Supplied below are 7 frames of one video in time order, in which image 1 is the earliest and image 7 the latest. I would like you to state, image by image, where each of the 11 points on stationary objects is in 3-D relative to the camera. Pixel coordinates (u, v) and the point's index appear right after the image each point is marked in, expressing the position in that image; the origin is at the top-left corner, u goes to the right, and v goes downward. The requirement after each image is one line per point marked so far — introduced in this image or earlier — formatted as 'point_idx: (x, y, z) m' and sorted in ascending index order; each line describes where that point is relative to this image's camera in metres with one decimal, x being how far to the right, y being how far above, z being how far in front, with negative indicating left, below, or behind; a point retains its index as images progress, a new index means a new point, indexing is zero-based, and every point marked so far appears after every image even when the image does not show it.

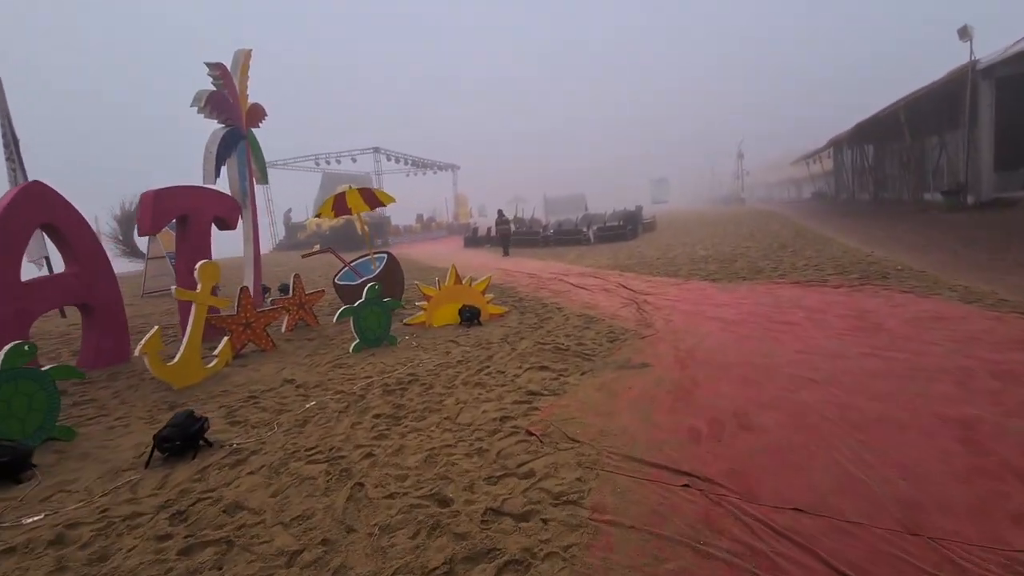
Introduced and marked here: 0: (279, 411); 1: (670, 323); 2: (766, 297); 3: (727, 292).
0: (-2.1, -1.1, +4.5) m
1: (+2.2, -0.5, +7.1) m
2: (+4.1, -0.2, +8.2) m
3: (+3.9, -0.1, +9.0) m
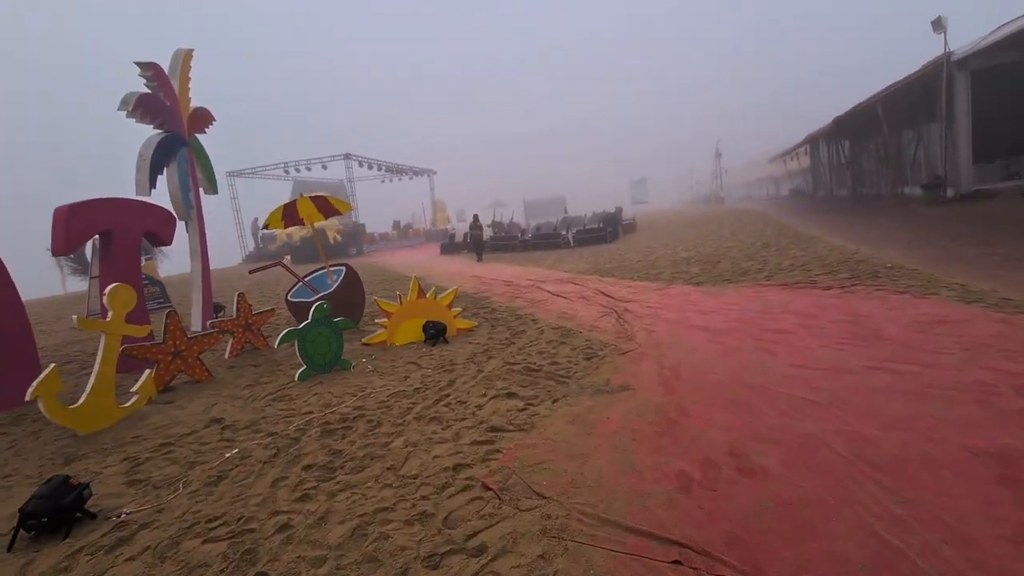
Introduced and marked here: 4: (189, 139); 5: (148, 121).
0: (-2.4, -1.3, +3.8) m
1: (+1.8, -0.6, +6.5) m
2: (+3.7, -0.2, +7.7) m
3: (+3.4, -0.1, +8.5) m
4: (-5.8, +2.7, +9.0) m
5: (-5.8, +2.7, +8.0) m
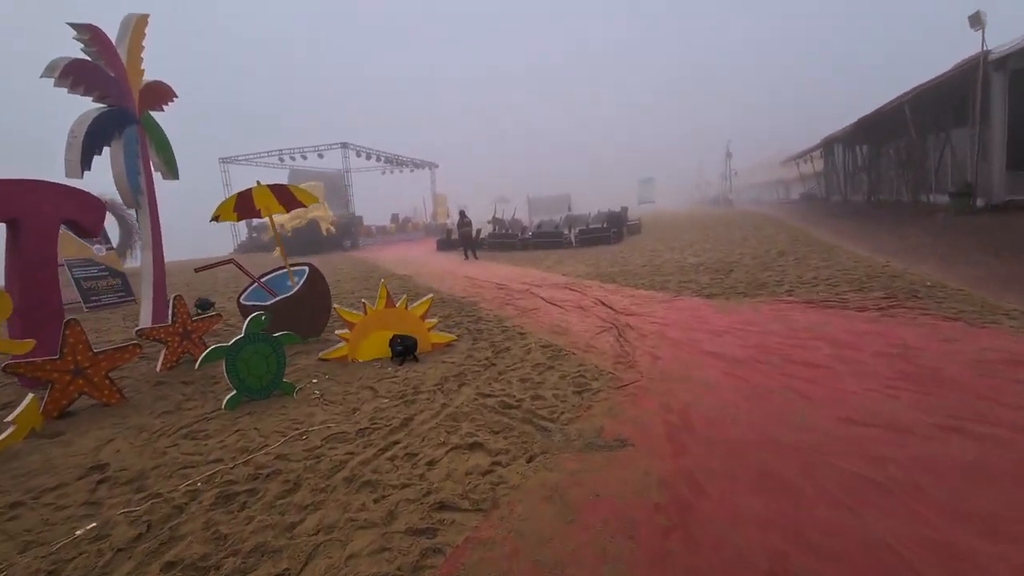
0: (-2.7, -1.4, +2.8) m
1: (+1.6, -0.8, +5.5) m
2: (+3.5, -0.5, +6.6) m
3: (+3.2, -0.4, +7.5) m
4: (-5.9, +2.7, +7.9) m
5: (-5.9, +2.7, +7.0) m
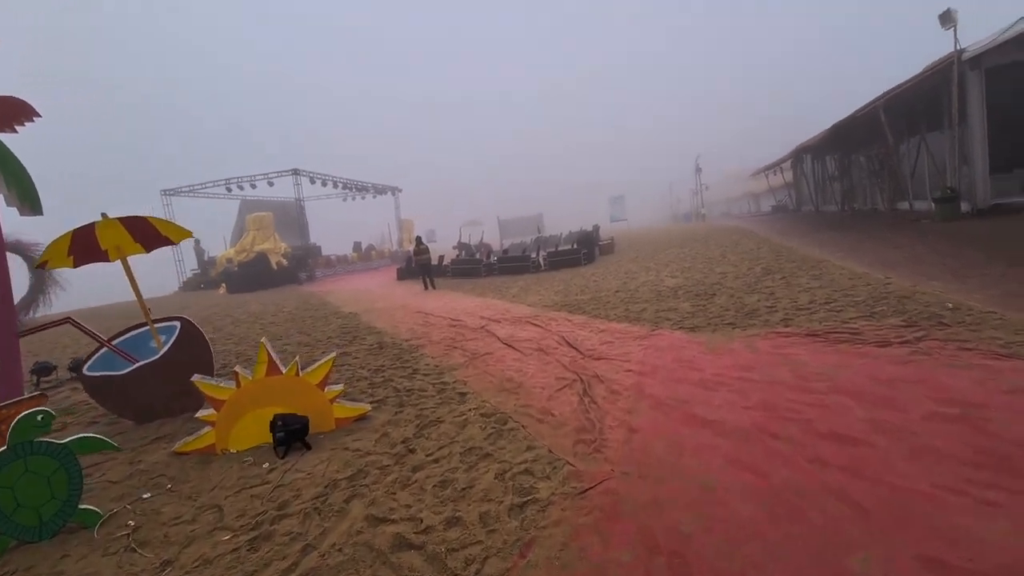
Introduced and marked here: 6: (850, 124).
0: (-3.1, -1.8, +1.1) m
1: (+1.0, -1.2, +4.0) m
2: (+2.8, -0.8, +5.2) m
3: (+2.5, -0.8, +6.0) m
4: (-6.8, +1.9, +6.3) m
5: (-6.7, +1.9, +5.3) m
6: (+12.6, +6.1, +18.7) m
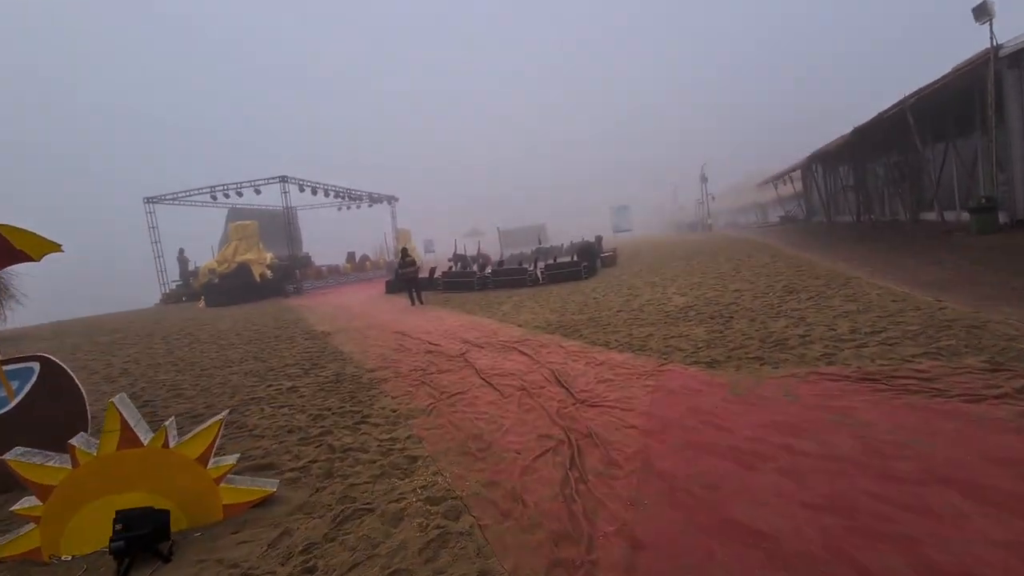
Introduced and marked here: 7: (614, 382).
0: (-3.5, -2.0, -0.3) m
1: (+0.7, -1.4, +2.6) m
2: (+2.5, -1.1, +3.8) m
3: (+2.2, -1.1, +4.7) m
4: (-7.0, +1.6, +5.0) m
5: (-7.0, +1.7, +4.0) m
6: (+12.4, +5.5, +17.4) m
7: (+1.2, -1.1, +5.8) m
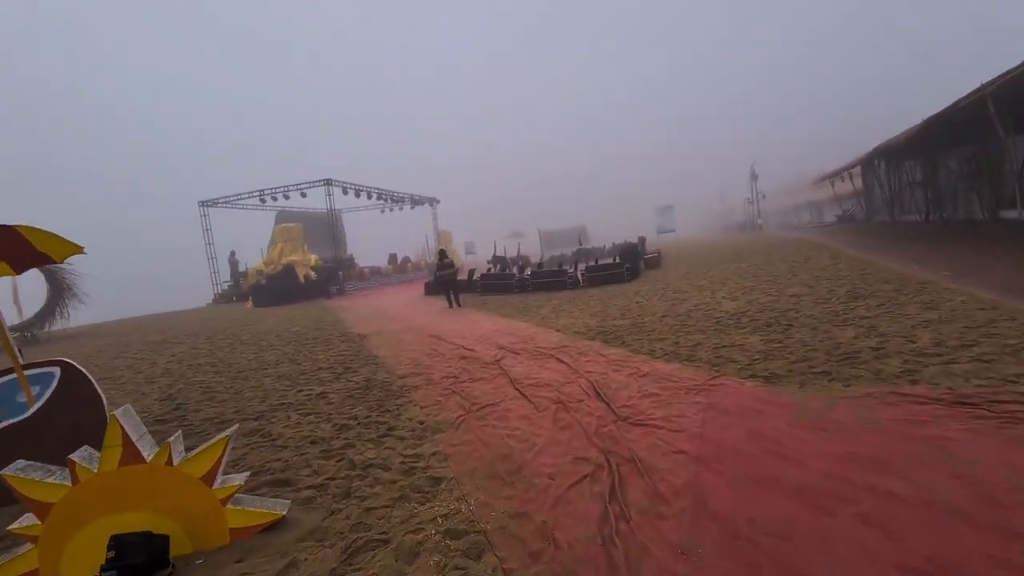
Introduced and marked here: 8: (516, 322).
0: (-3.6, -2.0, -0.4) m
1: (+0.8, -1.5, +2.1) m
2: (+2.7, -1.2, +3.2) m
3: (+2.4, -1.1, +4.1) m
4: (-6.7, +1.6, +5.2) m
5: (-6.8, +1.7, +4.2) m
6: (+13.7, +5.4, +16.0) m
7: (+1.6, -1.1, +5.3) m
8: (+0.1, -0.8, +11.9) m
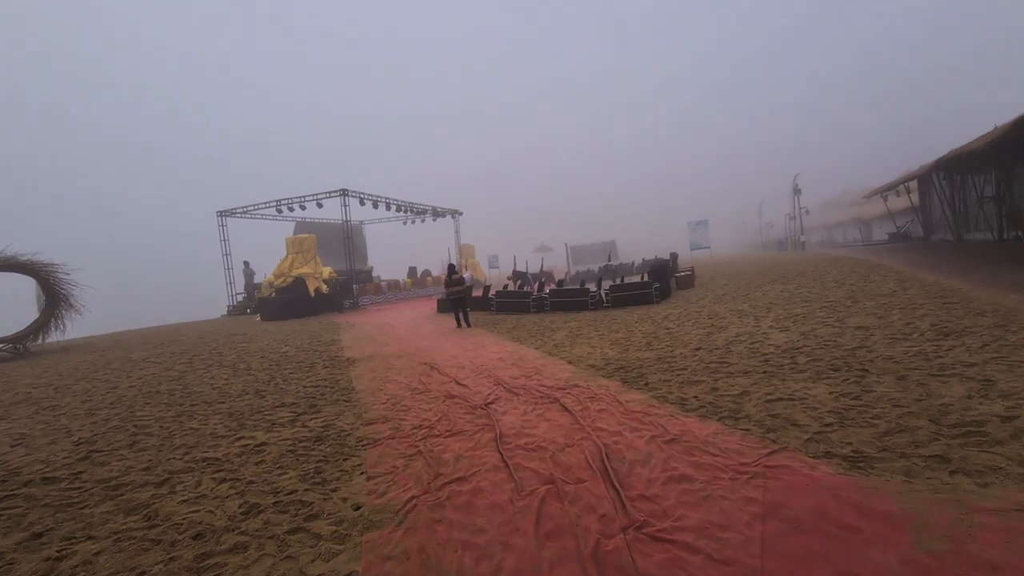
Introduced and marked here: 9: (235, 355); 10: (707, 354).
0: (-4.1, -2.1, -1.7) m
1: (+0.4, -1.7, +0.6) m
2: (+2.4, -1.4, +1.5) m
3: (+2.1, -1.4, +2.4) m
4: (-6.8, +1.5, +4.1) m
5: (-7.0, +1.6, +3.2) m
6: (+14.2, +4.6, +13.8) m
7: (+1.3, -1.4, +3.7) m
8: (+0.3, -1.3, +10.3) m
9: (-6.6, -1.6, +12.0) m
10: (+3.1, -1.0, +7.9) m
